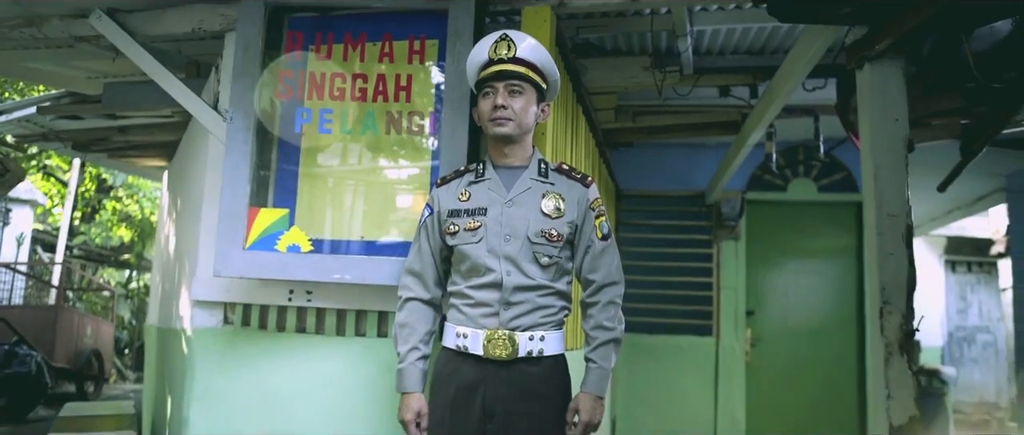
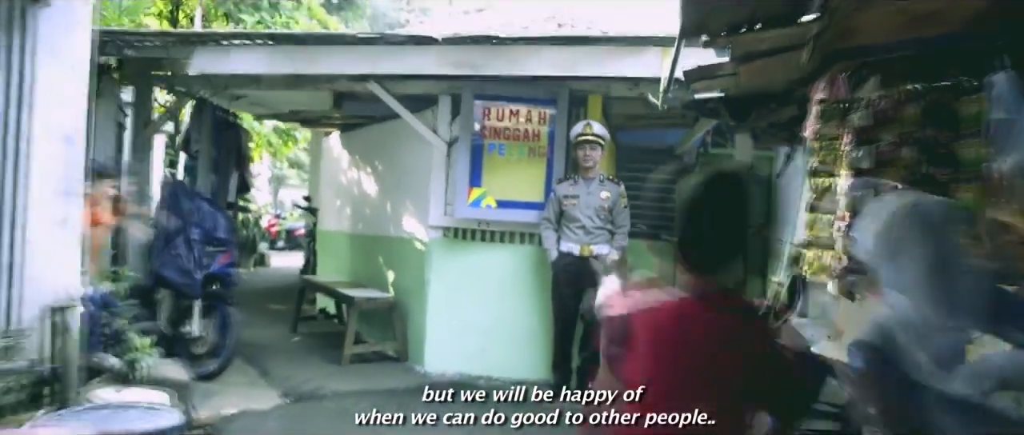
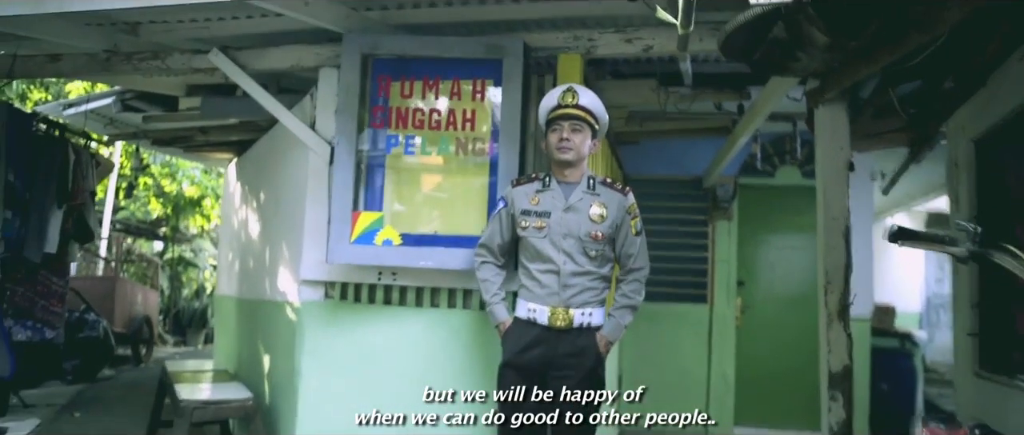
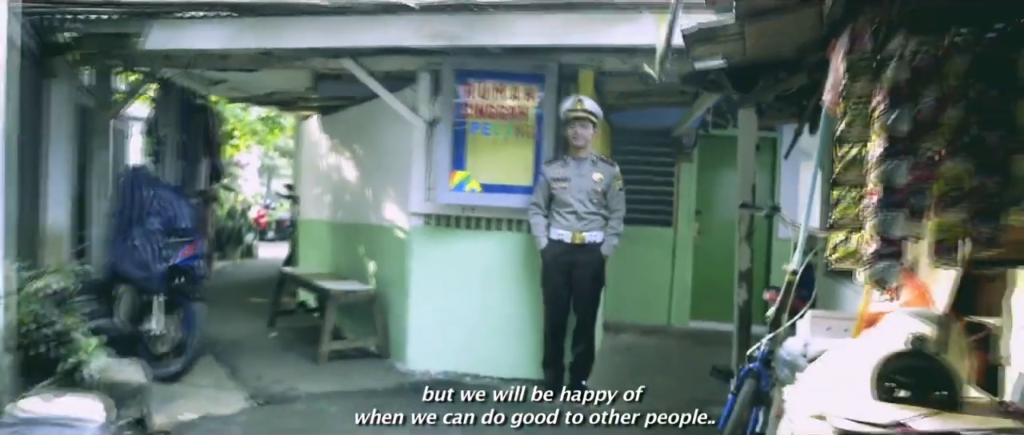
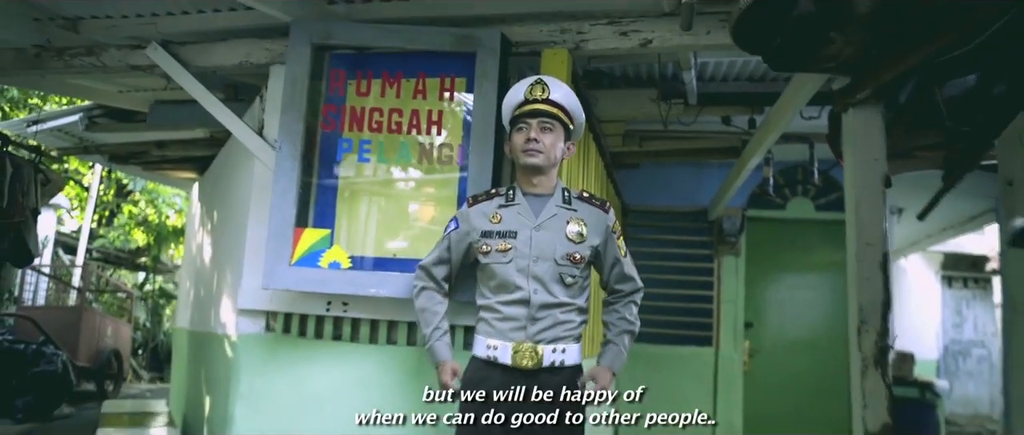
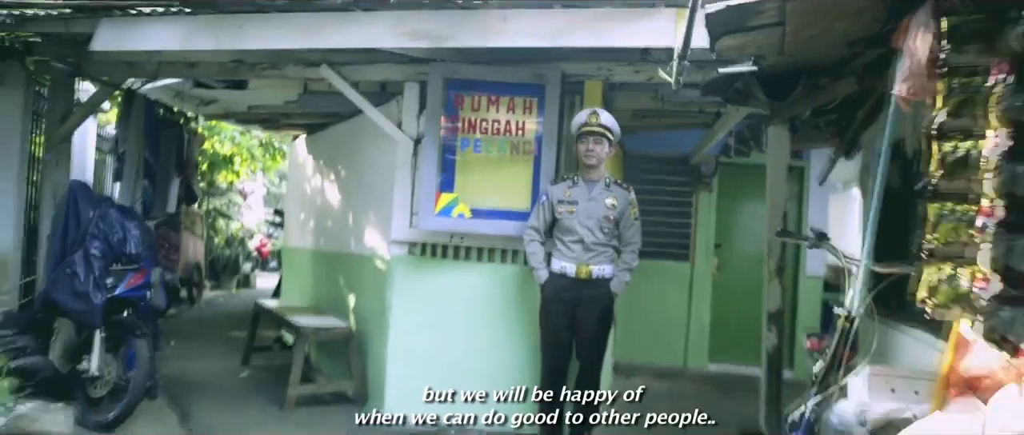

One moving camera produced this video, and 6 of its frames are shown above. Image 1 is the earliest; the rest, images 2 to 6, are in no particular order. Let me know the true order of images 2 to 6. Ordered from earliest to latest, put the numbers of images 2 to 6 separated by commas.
5, 3, 6, 4, 2
